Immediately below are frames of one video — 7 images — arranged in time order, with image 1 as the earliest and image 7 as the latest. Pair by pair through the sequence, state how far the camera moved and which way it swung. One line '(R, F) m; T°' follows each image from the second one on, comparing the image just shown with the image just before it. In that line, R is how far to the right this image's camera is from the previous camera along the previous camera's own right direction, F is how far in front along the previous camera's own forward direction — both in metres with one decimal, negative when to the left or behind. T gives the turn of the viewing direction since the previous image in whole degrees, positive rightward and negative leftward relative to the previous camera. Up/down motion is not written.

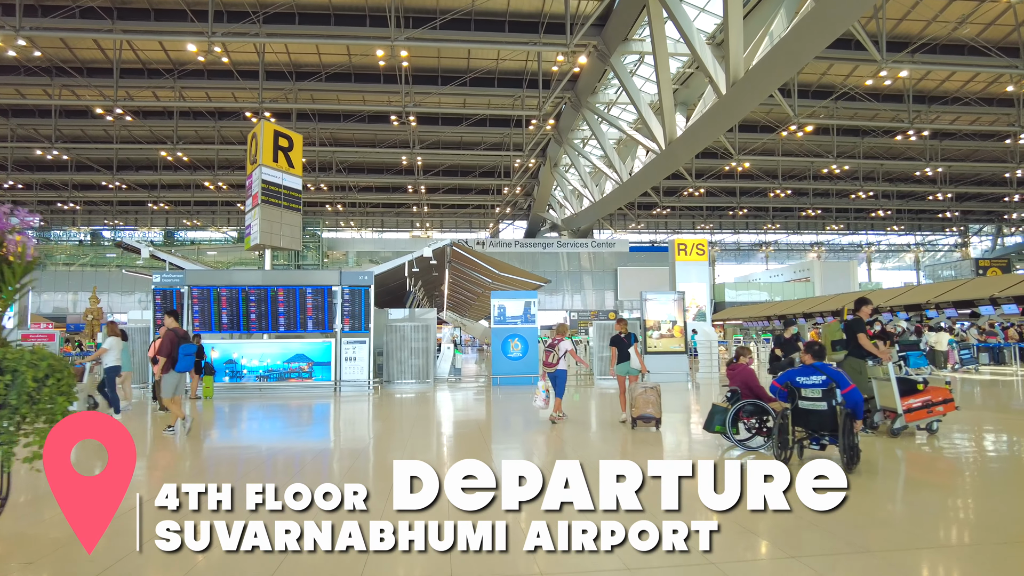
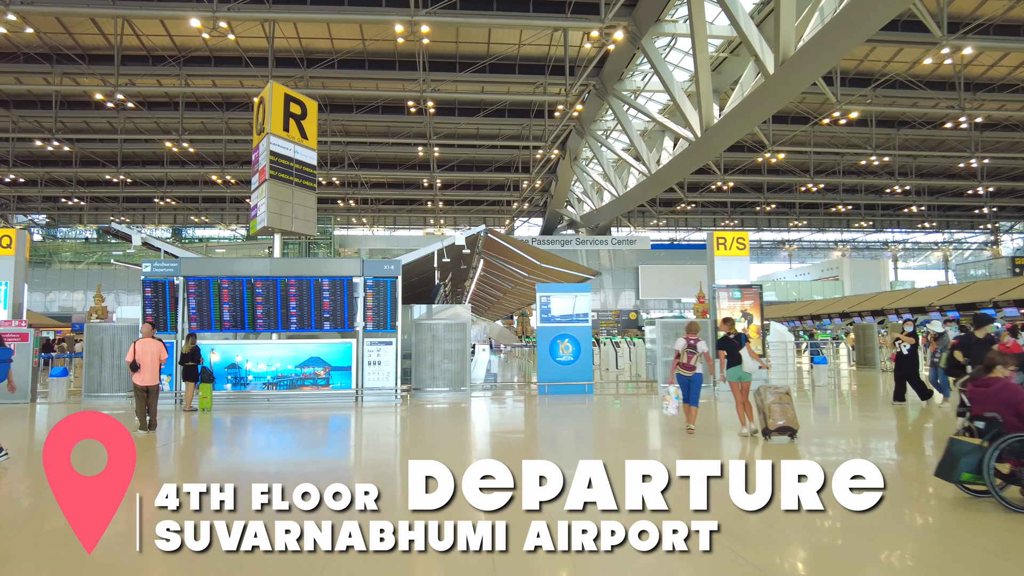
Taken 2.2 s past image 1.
(-0.4, +1.1) m; -1°
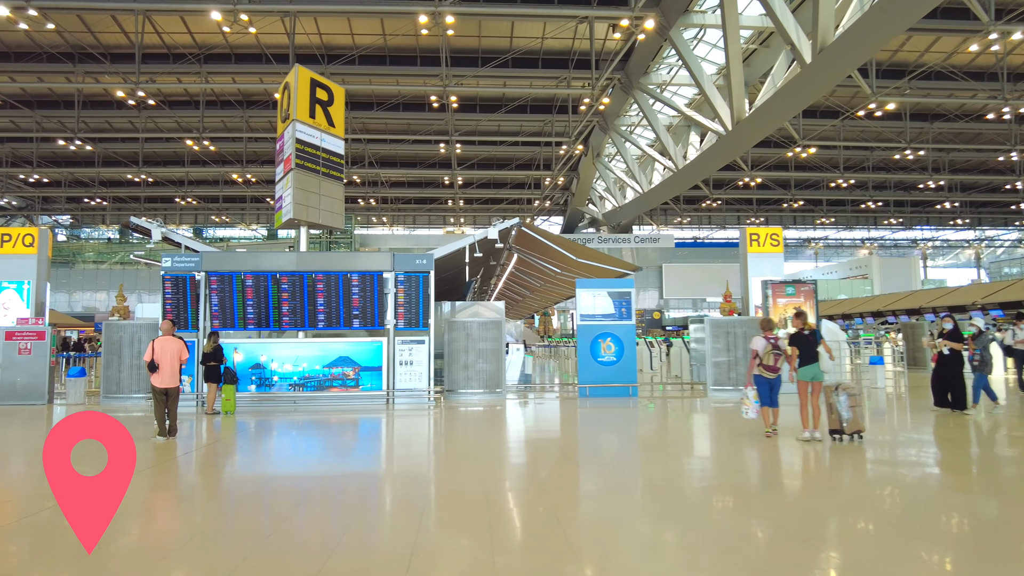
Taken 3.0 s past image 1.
(-0.2, +0.4) m; -1°
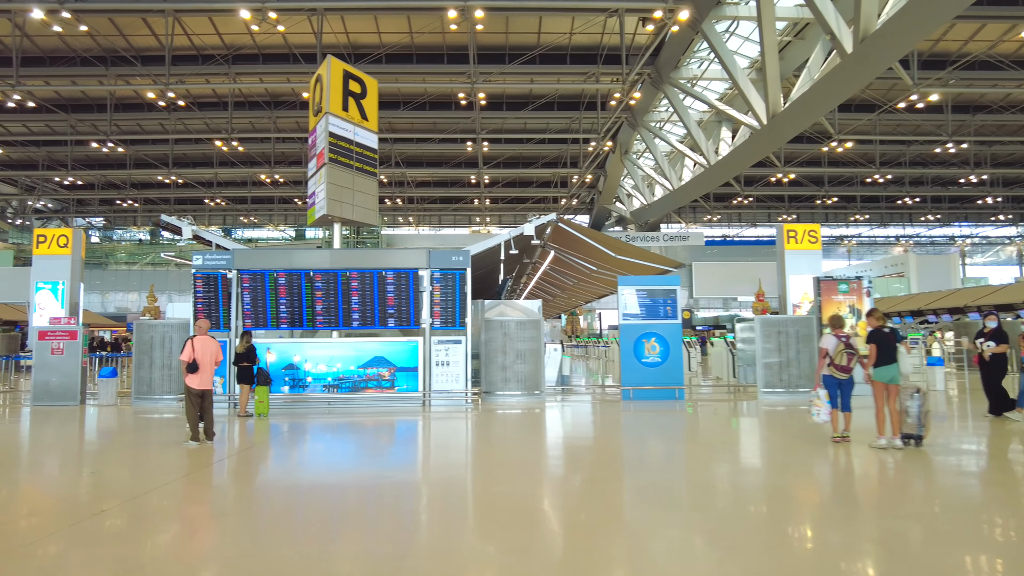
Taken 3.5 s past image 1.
(-0.1, +0.2) m; -2°
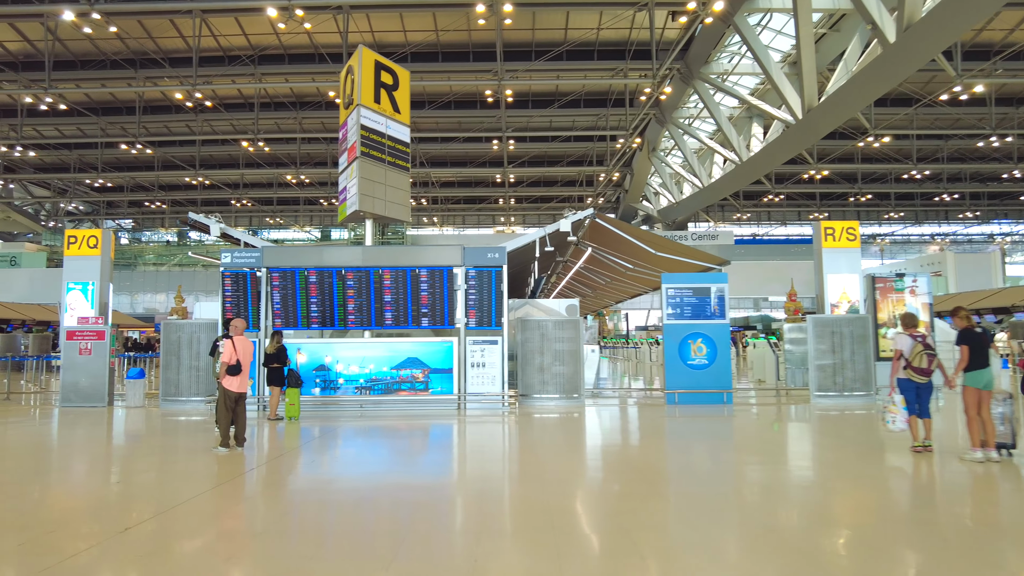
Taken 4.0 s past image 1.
(-0.1, +0.3) m; -2°
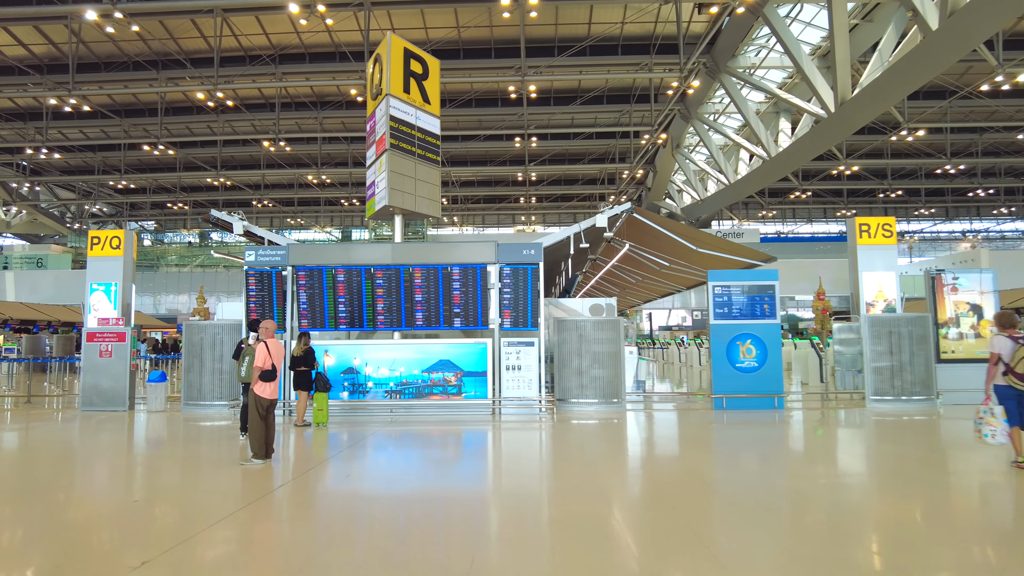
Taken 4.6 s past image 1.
(-0.2, +0.3) m; -2°
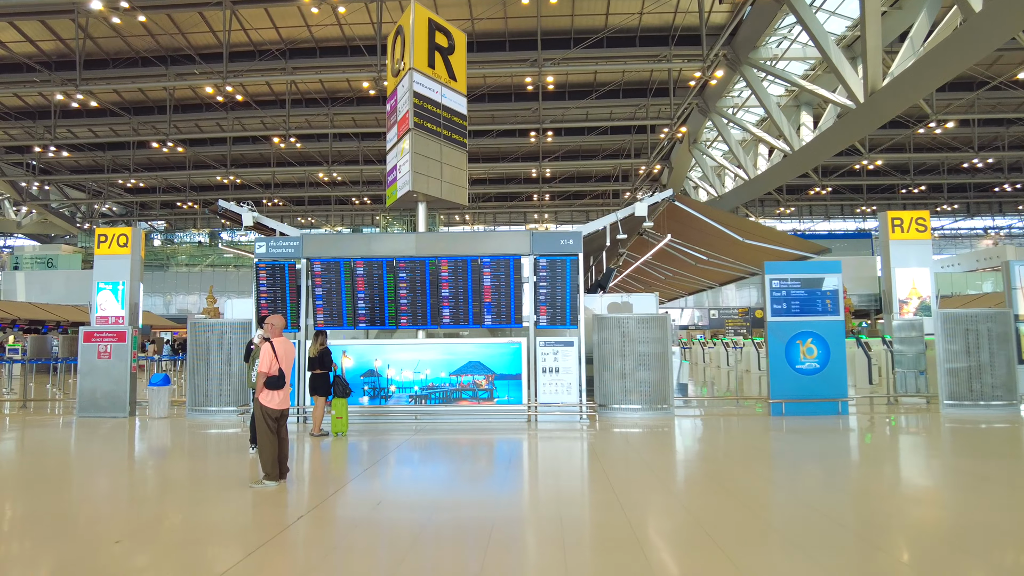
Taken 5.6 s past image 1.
(-0.2, +0.5) m; -1°
